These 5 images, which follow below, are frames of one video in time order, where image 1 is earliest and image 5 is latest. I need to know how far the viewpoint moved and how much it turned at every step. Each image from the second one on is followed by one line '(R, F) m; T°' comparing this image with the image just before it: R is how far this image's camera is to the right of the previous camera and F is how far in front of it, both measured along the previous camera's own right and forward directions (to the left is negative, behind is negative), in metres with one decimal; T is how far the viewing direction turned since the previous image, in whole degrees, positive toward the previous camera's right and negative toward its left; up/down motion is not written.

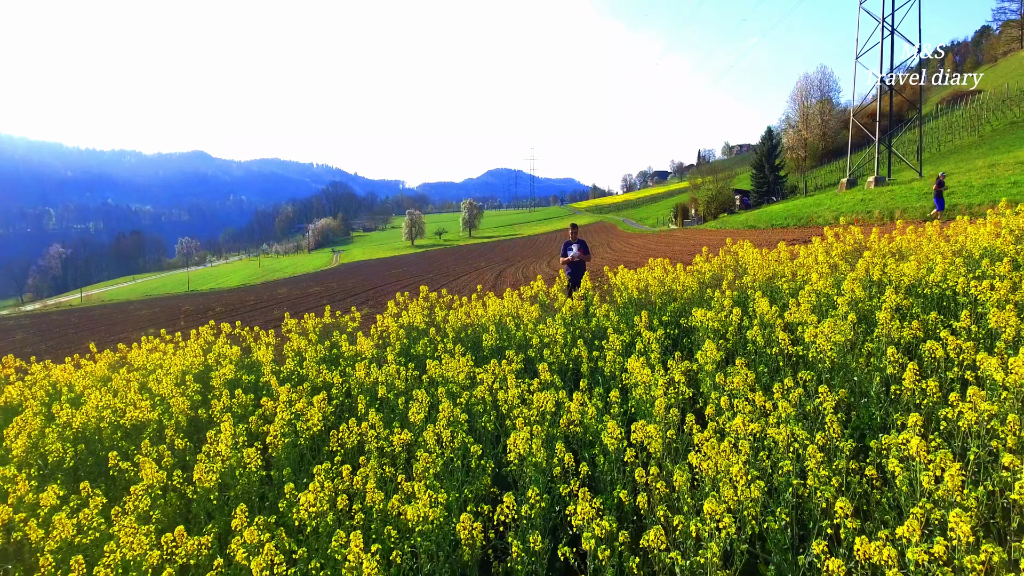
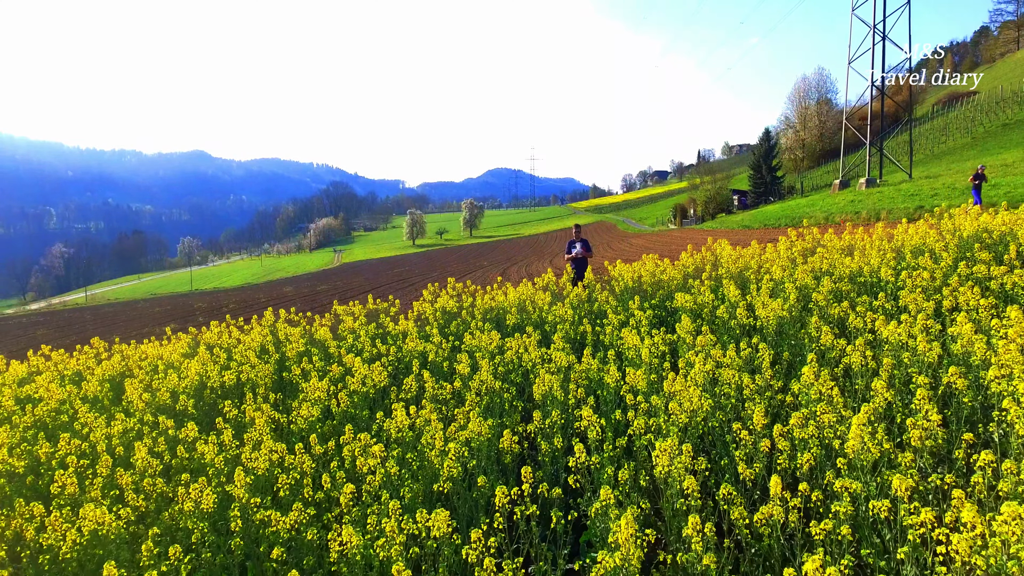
(-0.2, -1.4) m; 0°
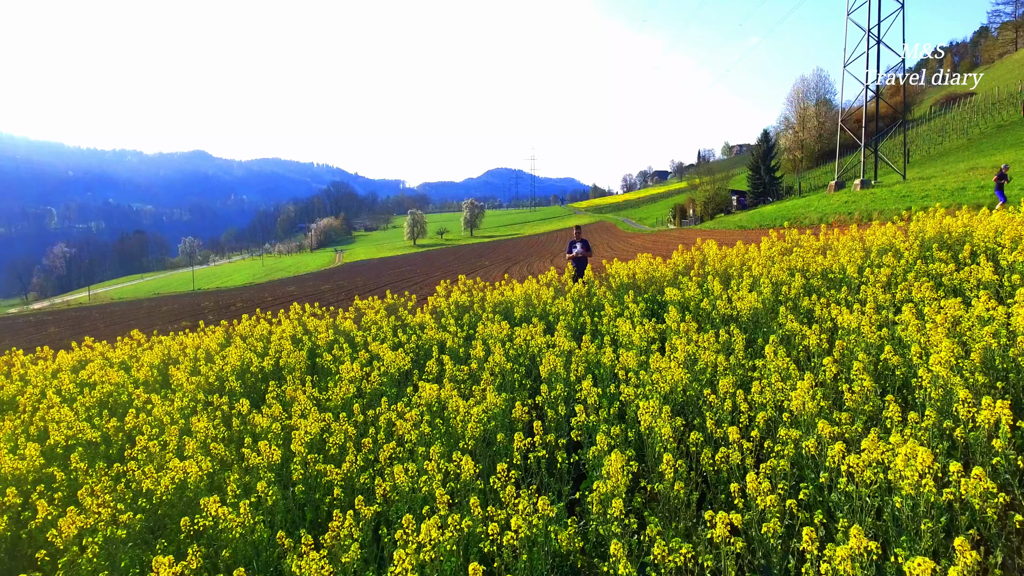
(-0.1, -0.8) m; 0°
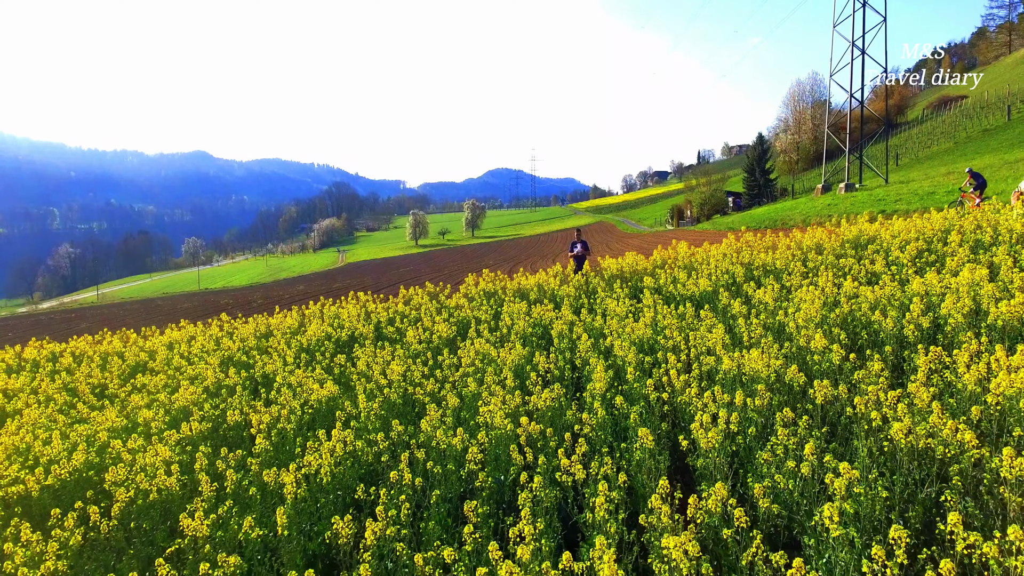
(-0.3, -2.5) m; 0°
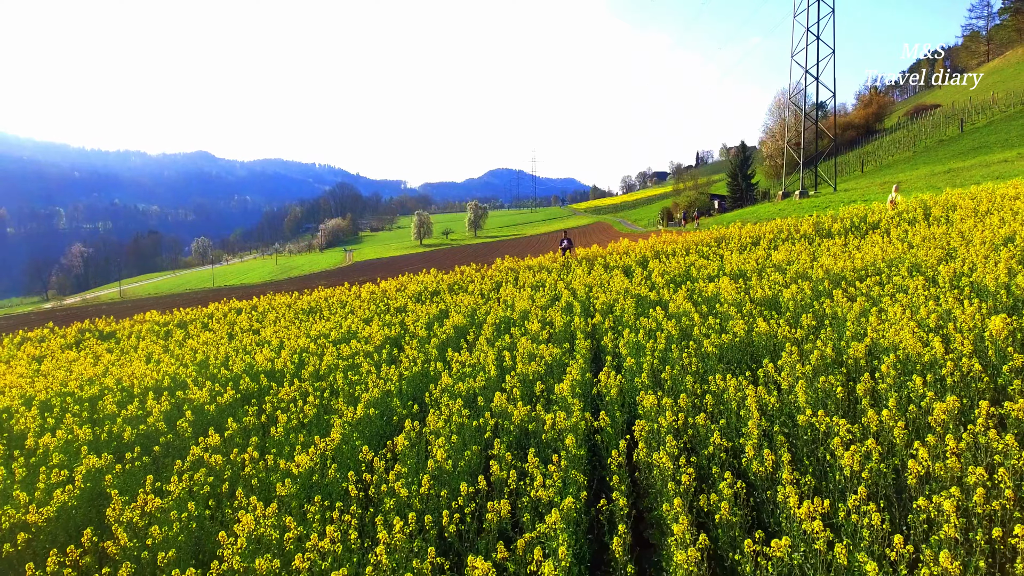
(-0.4, -8.0) m; 0°
